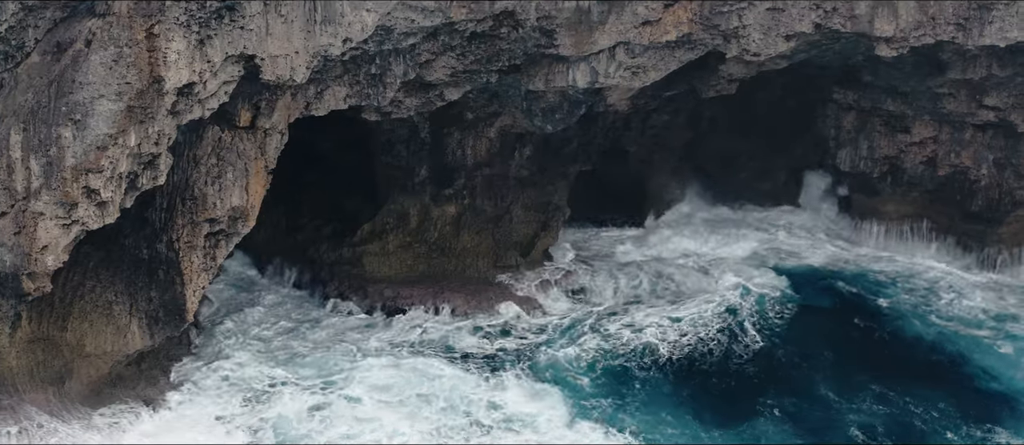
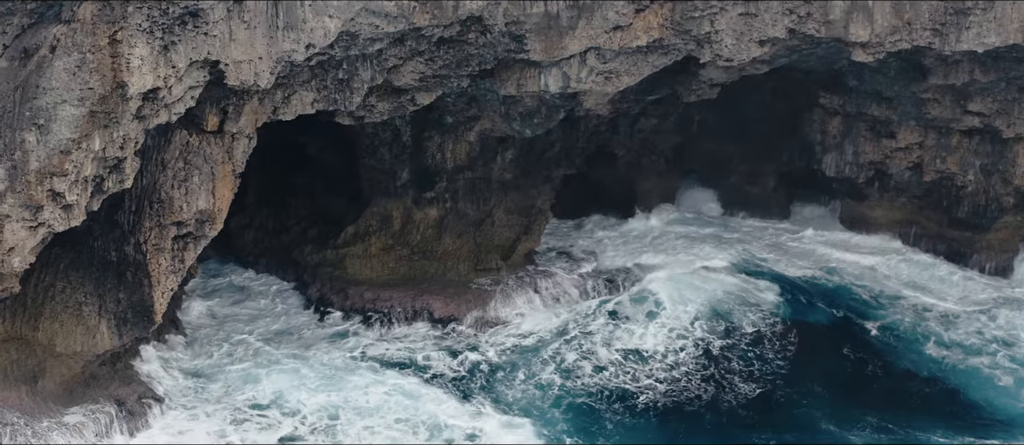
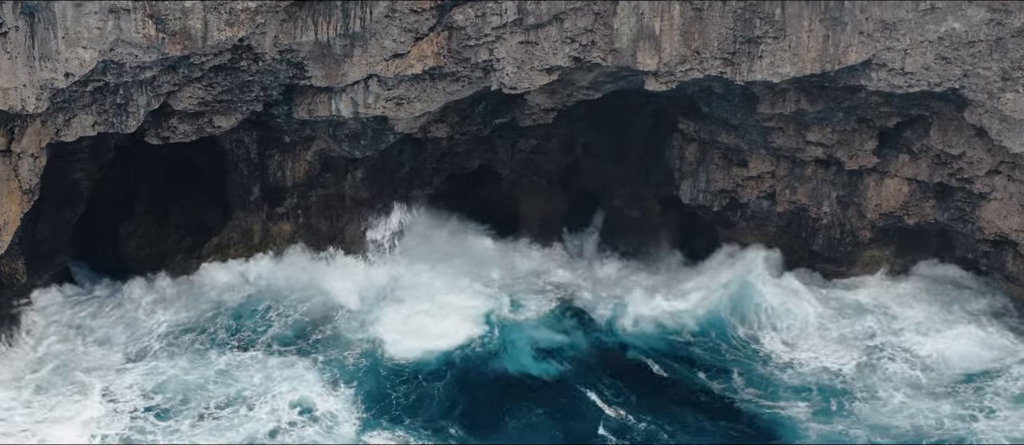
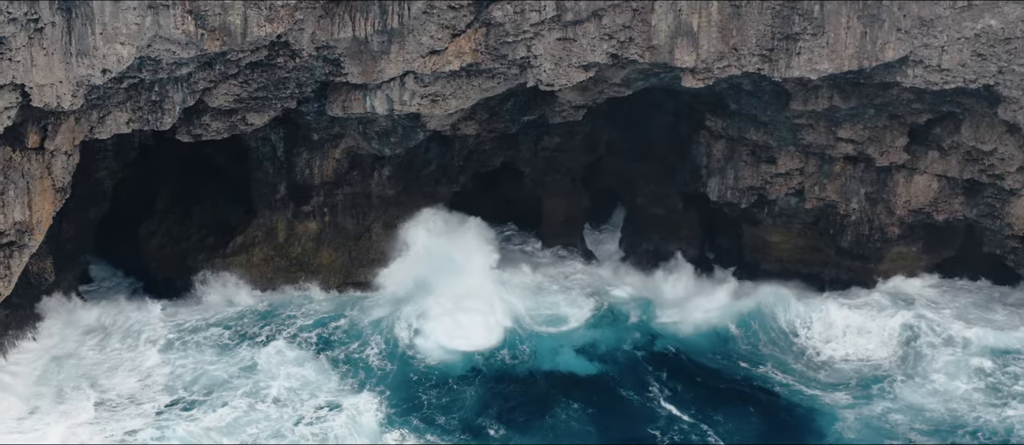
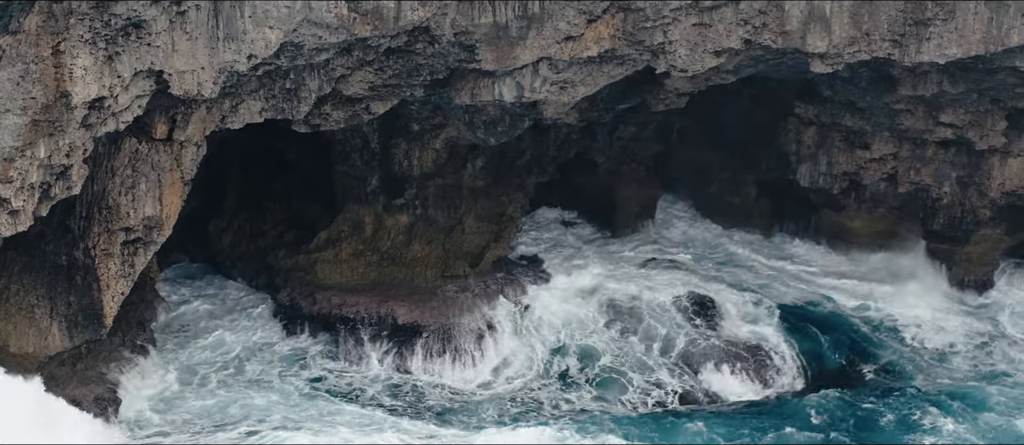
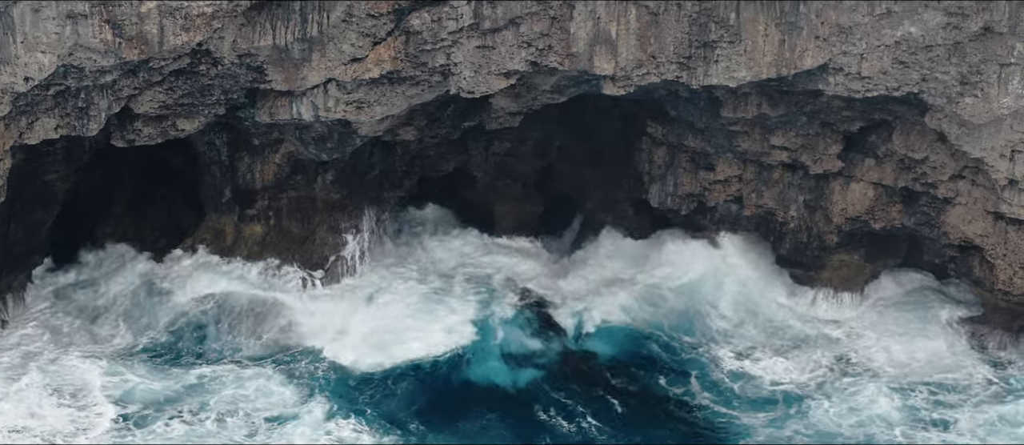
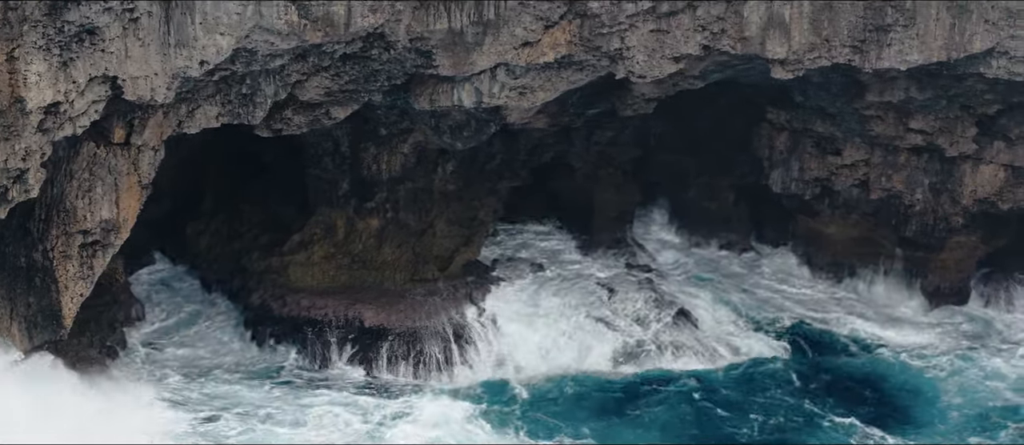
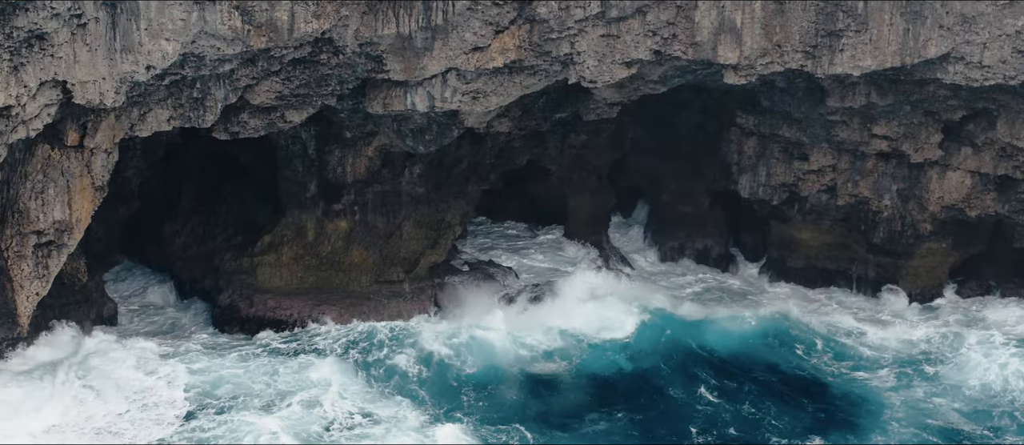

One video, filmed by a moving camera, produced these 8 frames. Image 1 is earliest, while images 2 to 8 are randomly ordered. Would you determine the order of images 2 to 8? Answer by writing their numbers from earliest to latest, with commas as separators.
2, 5, 7, 8, 4, 3, 6
